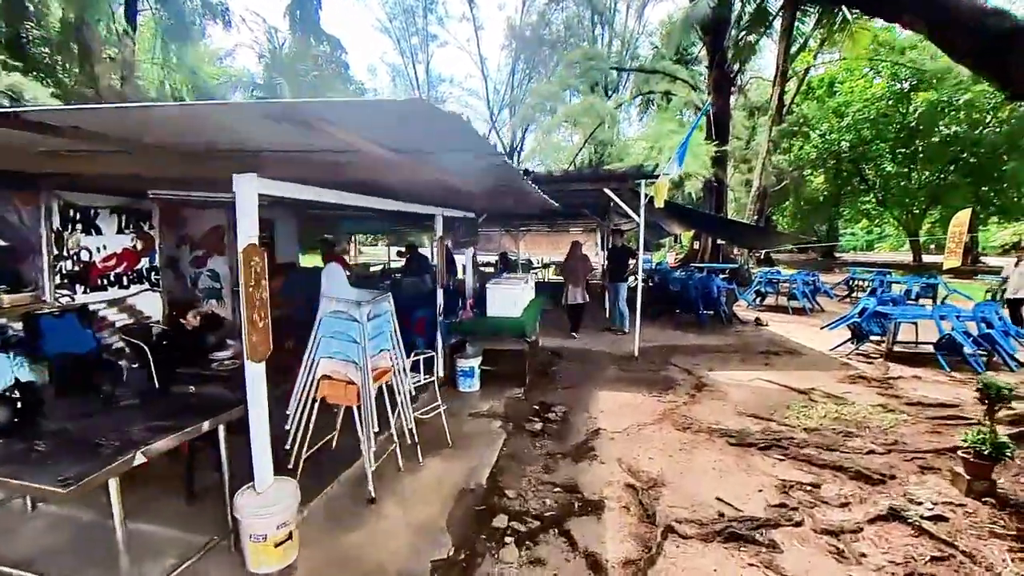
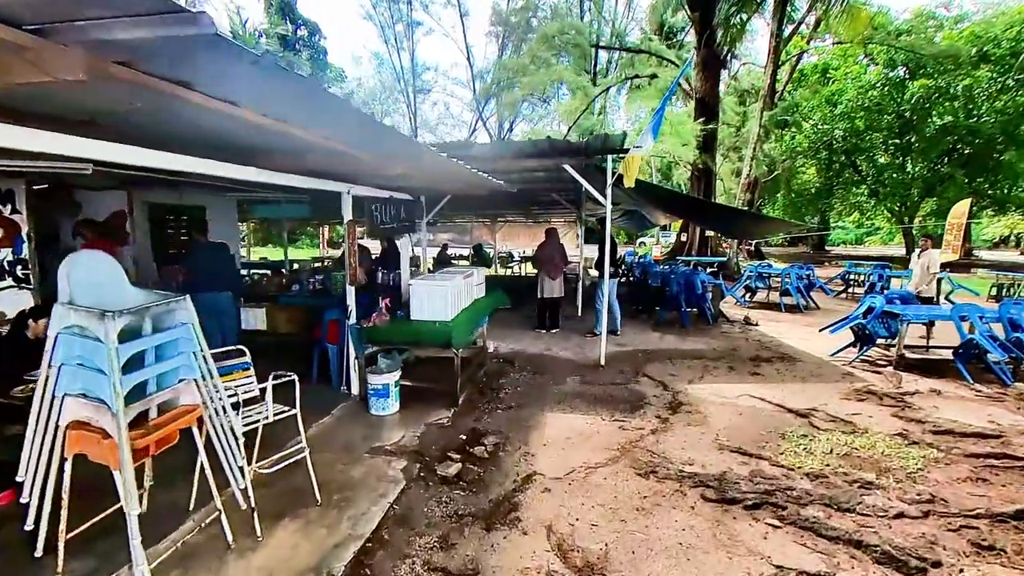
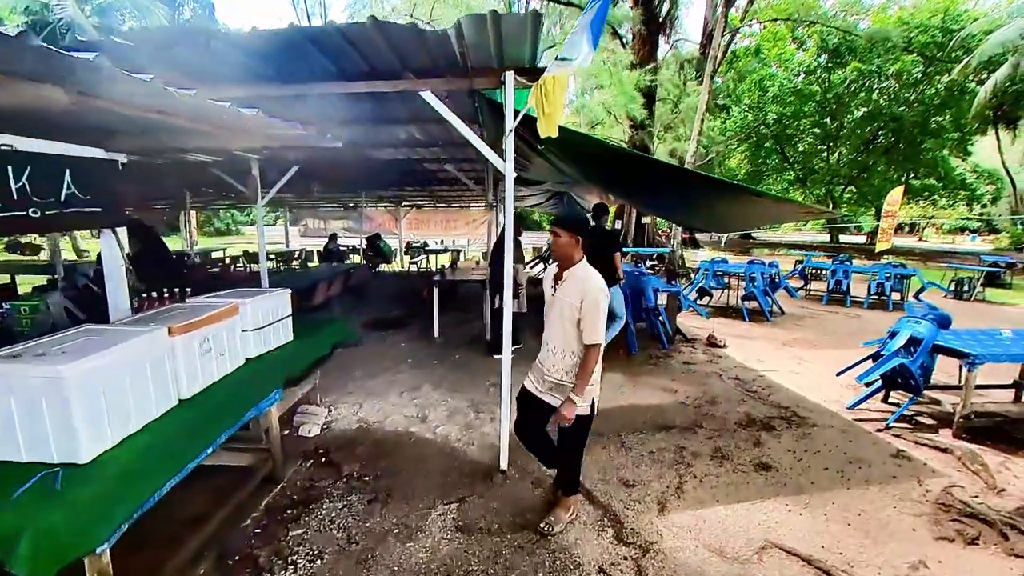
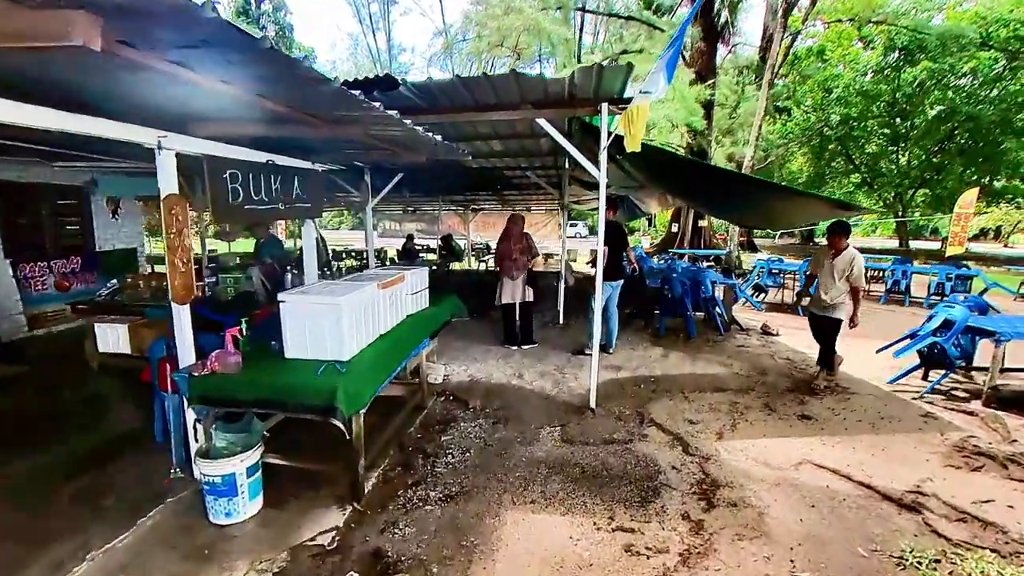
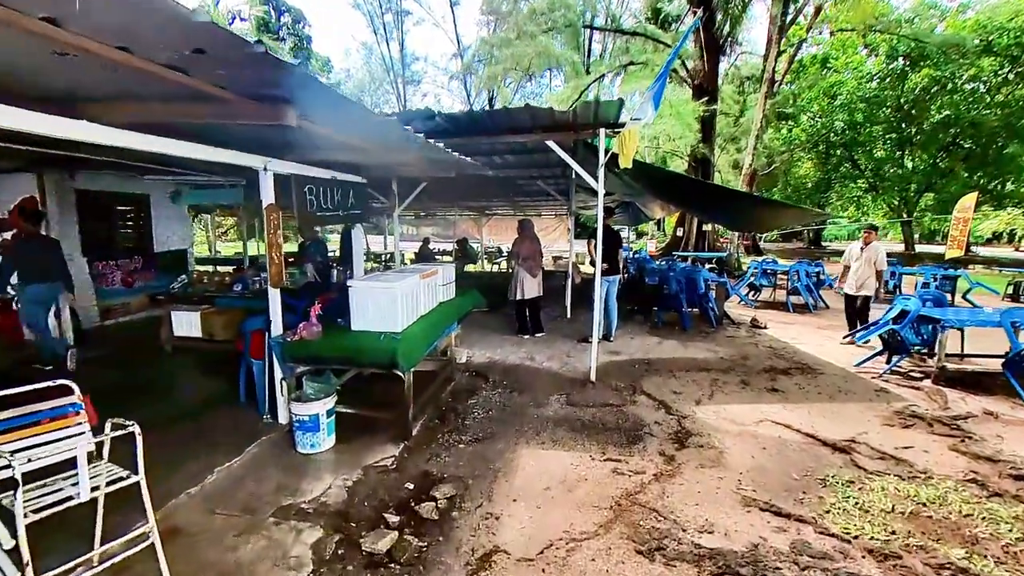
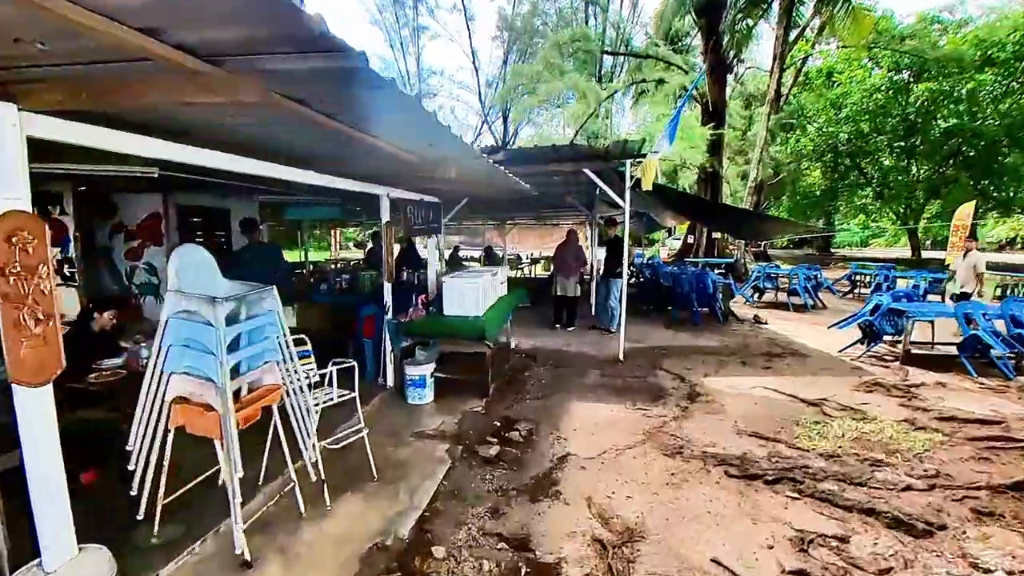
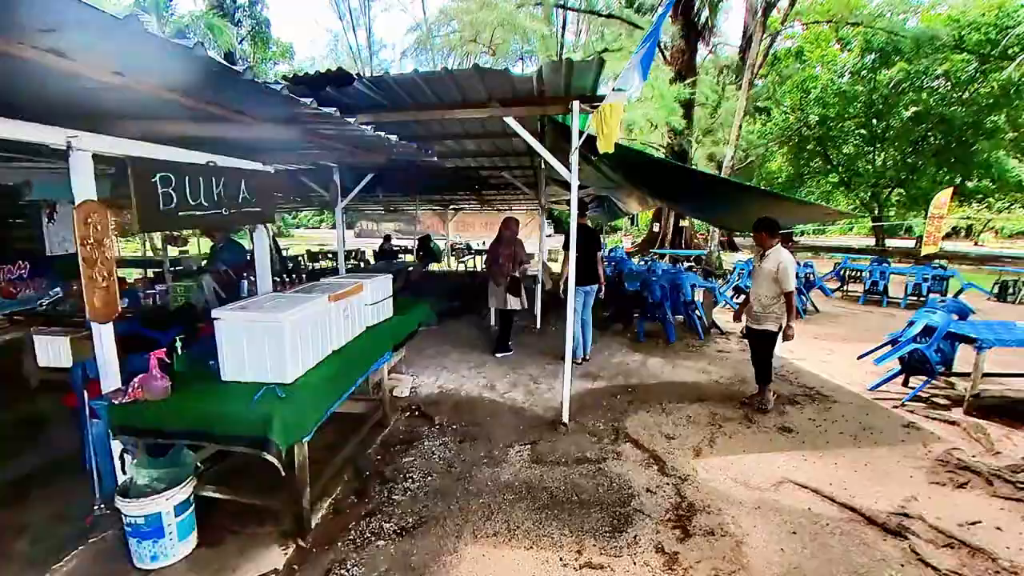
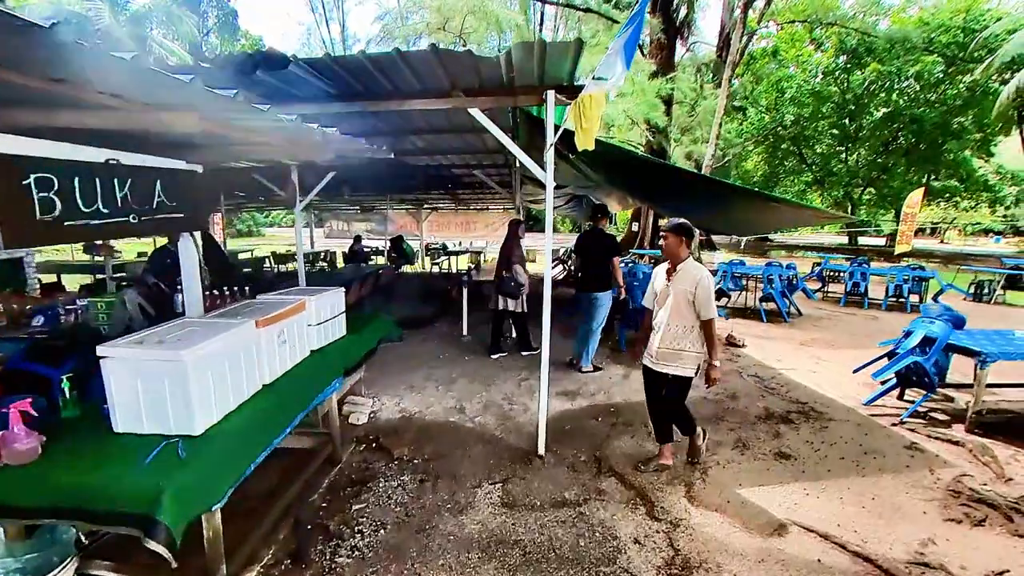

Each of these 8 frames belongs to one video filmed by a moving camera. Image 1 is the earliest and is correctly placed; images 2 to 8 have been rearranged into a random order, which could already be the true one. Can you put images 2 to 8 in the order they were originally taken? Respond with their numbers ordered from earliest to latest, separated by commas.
6, 2, 5, 4, 7, 8, 3
